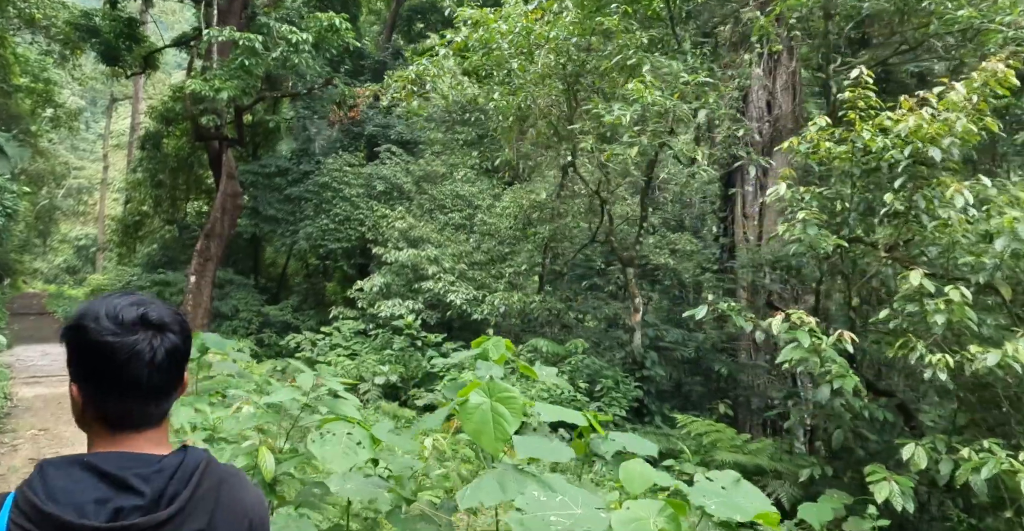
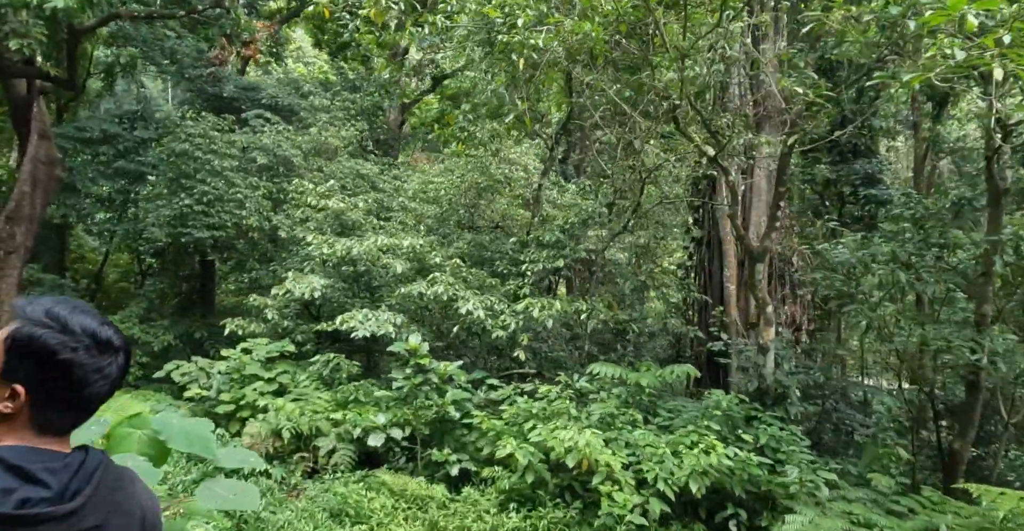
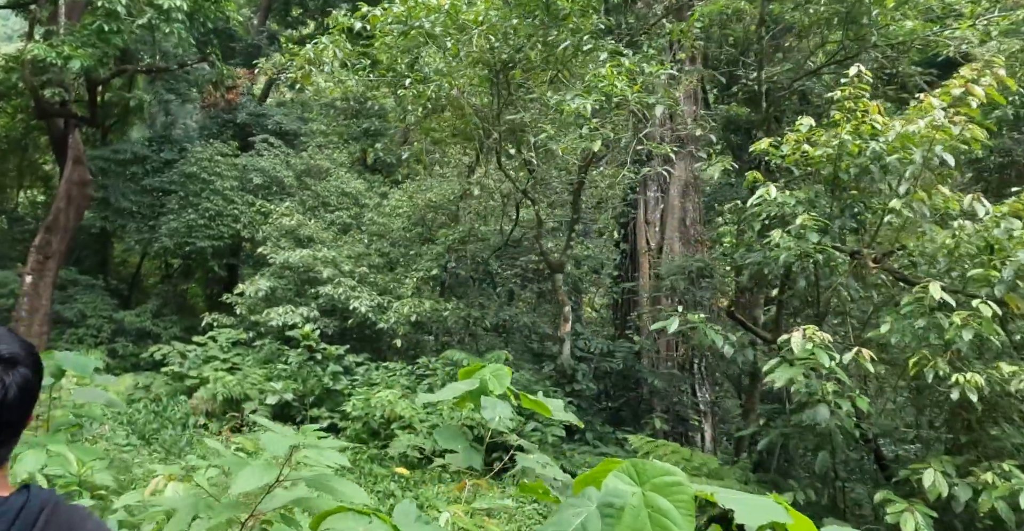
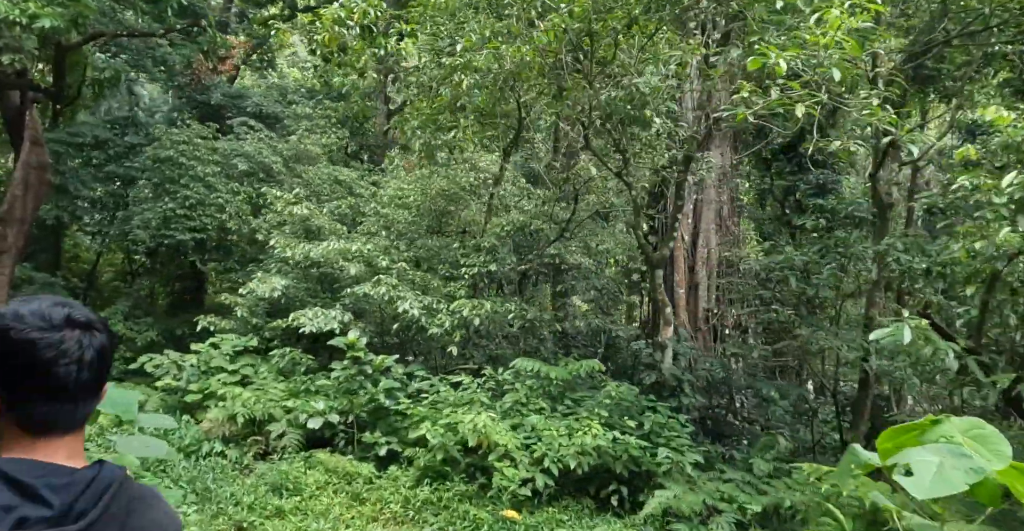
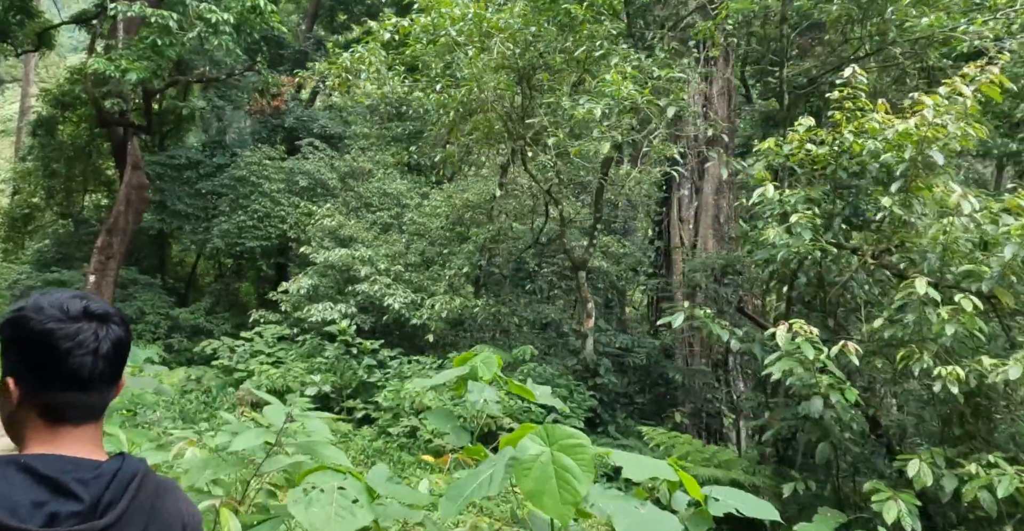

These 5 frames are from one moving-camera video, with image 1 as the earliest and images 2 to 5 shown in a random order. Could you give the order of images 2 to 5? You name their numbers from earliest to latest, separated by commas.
5, 3, 4, 2
